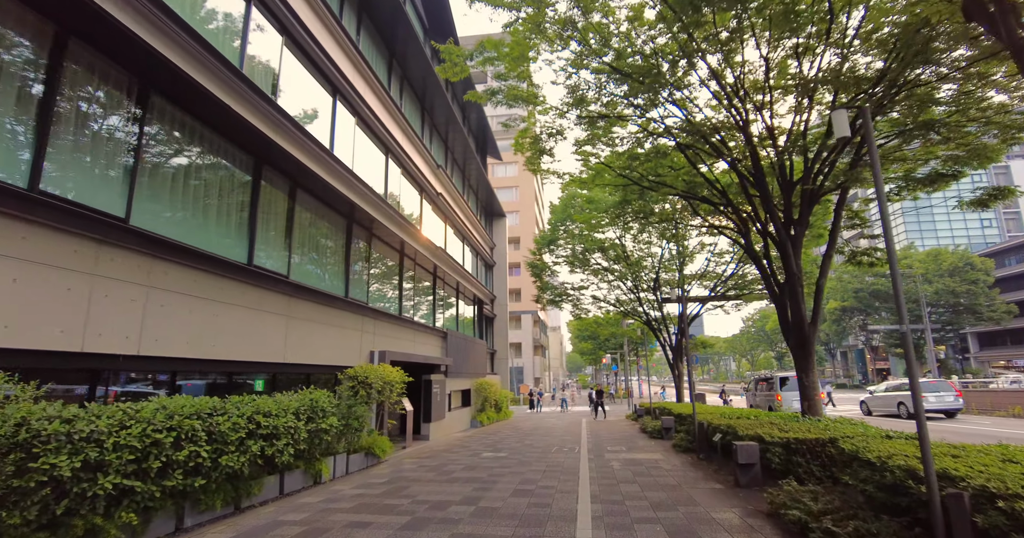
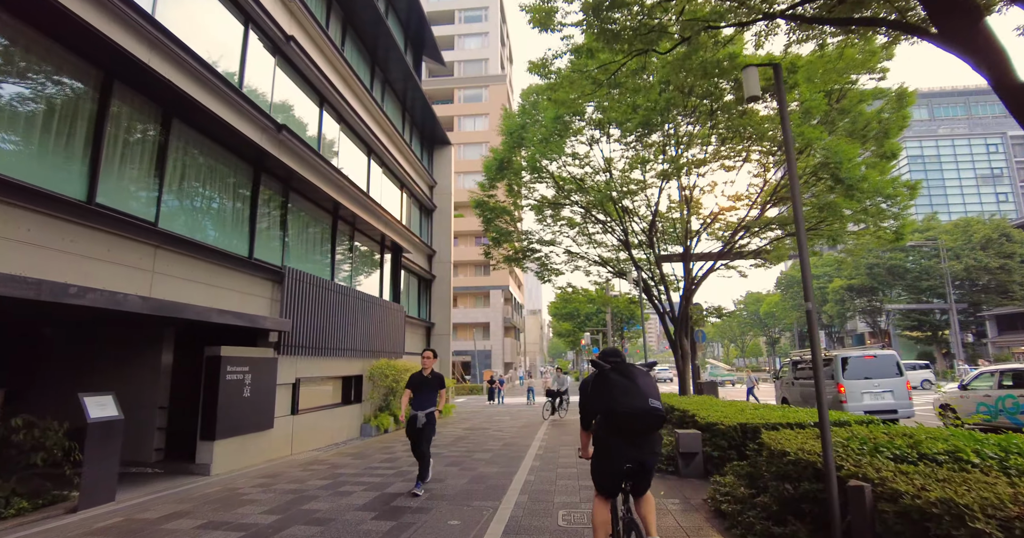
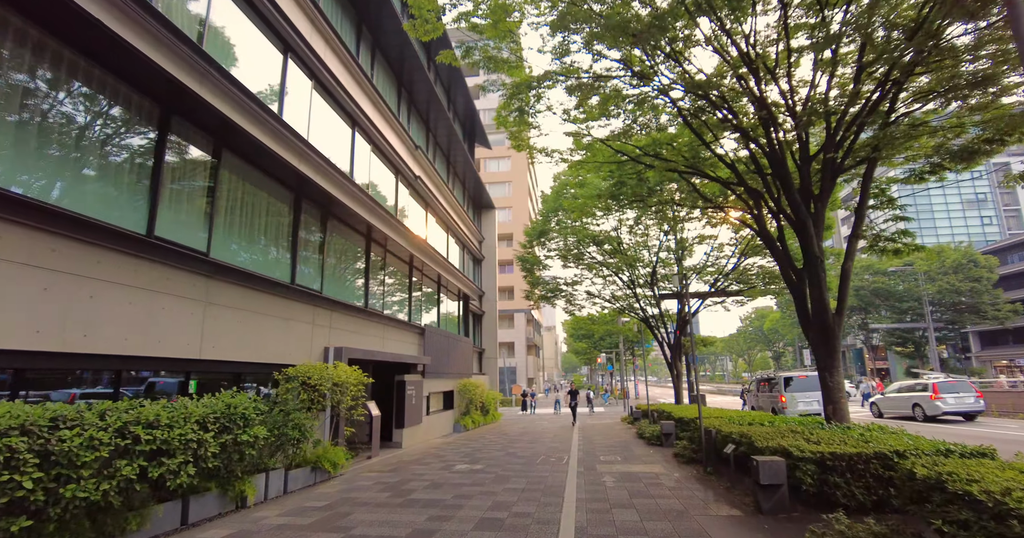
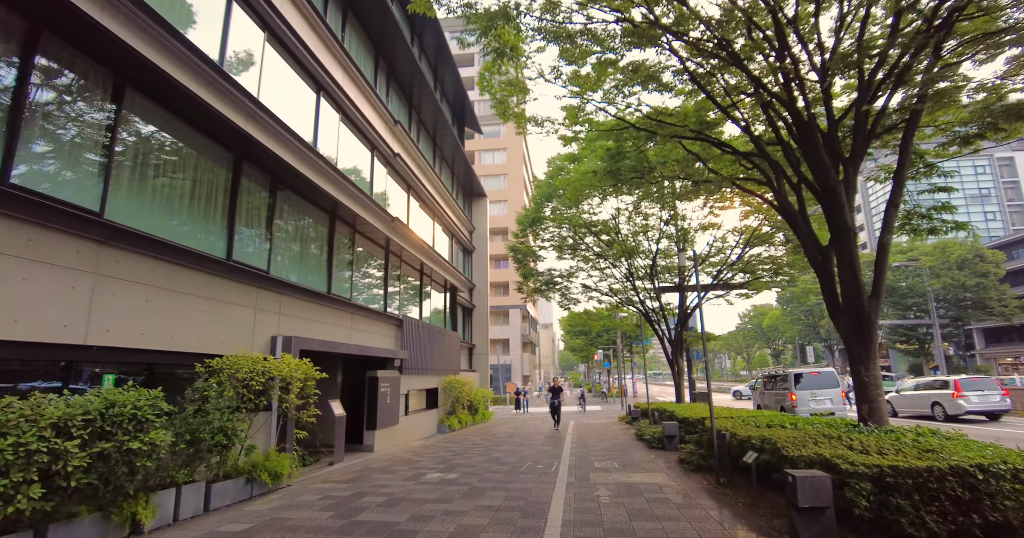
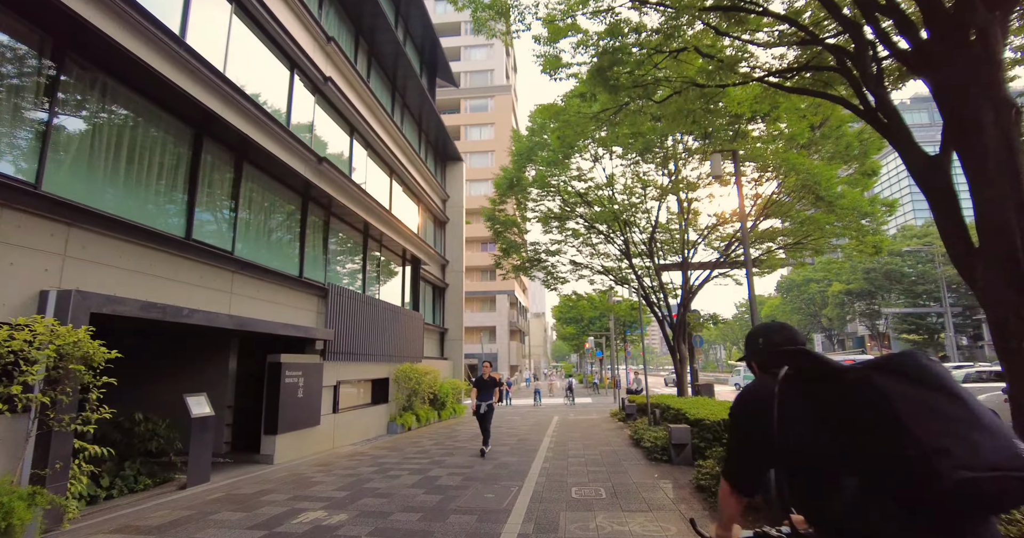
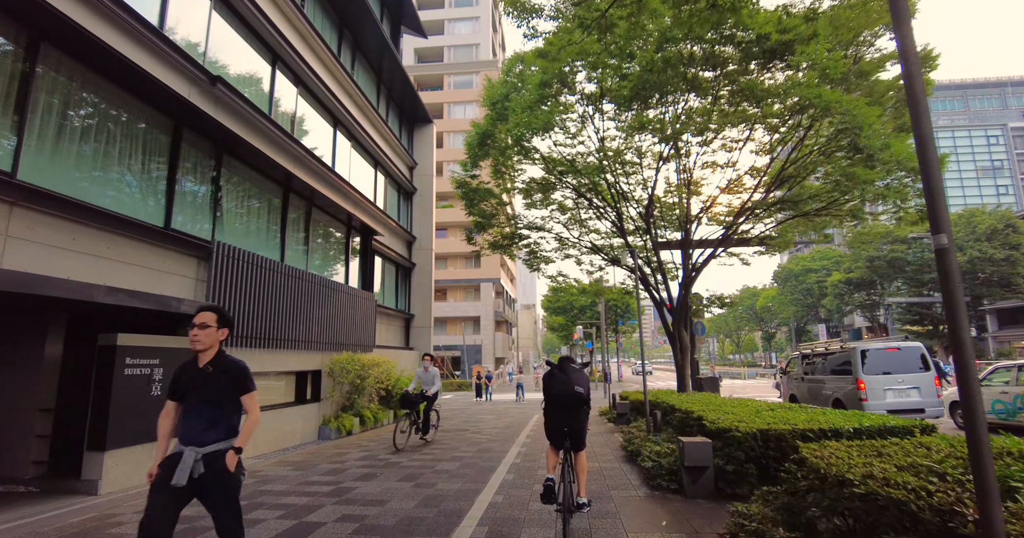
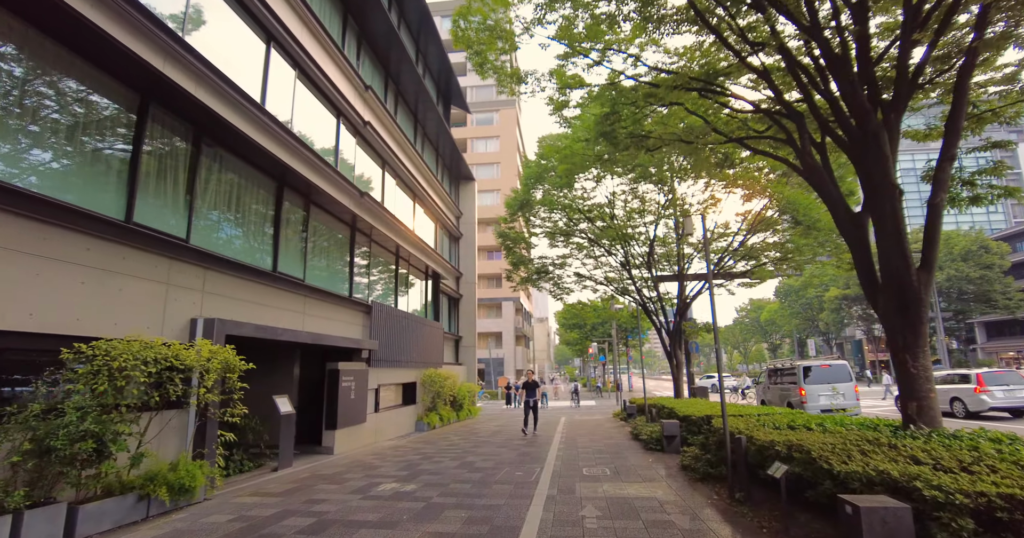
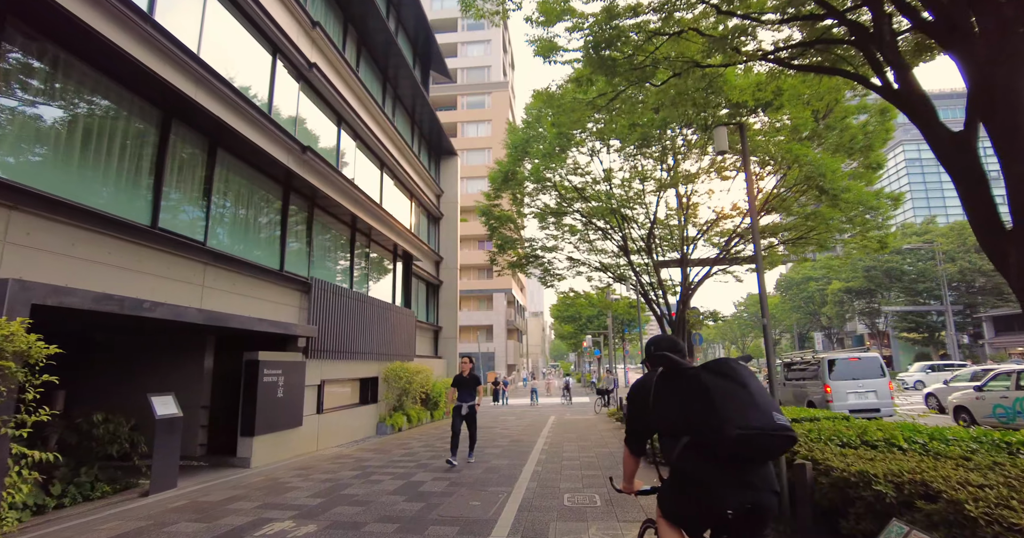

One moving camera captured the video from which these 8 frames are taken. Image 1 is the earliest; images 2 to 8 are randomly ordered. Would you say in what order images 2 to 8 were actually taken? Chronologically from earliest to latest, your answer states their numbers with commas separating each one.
3, 4, 7, 5, 8, 2, 6
